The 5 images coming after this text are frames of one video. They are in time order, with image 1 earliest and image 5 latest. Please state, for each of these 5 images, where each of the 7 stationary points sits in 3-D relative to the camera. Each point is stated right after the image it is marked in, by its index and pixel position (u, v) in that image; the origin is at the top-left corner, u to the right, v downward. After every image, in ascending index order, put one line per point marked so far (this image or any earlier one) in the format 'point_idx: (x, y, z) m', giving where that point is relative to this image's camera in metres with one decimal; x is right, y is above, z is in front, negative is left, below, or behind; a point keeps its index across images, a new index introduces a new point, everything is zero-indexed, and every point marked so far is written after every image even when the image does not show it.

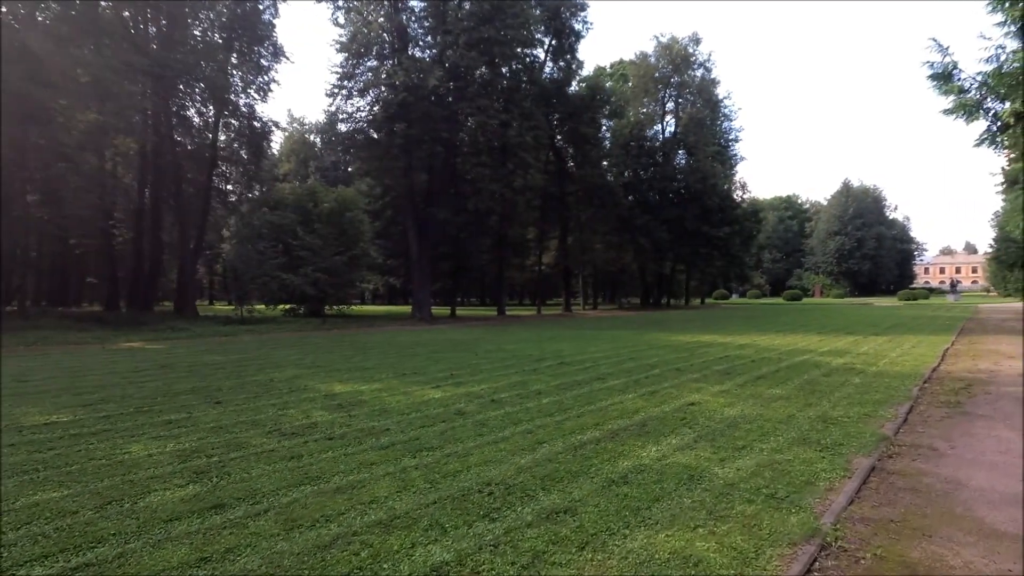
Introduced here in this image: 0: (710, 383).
0: (+3.1, -1.5, +8.3) m
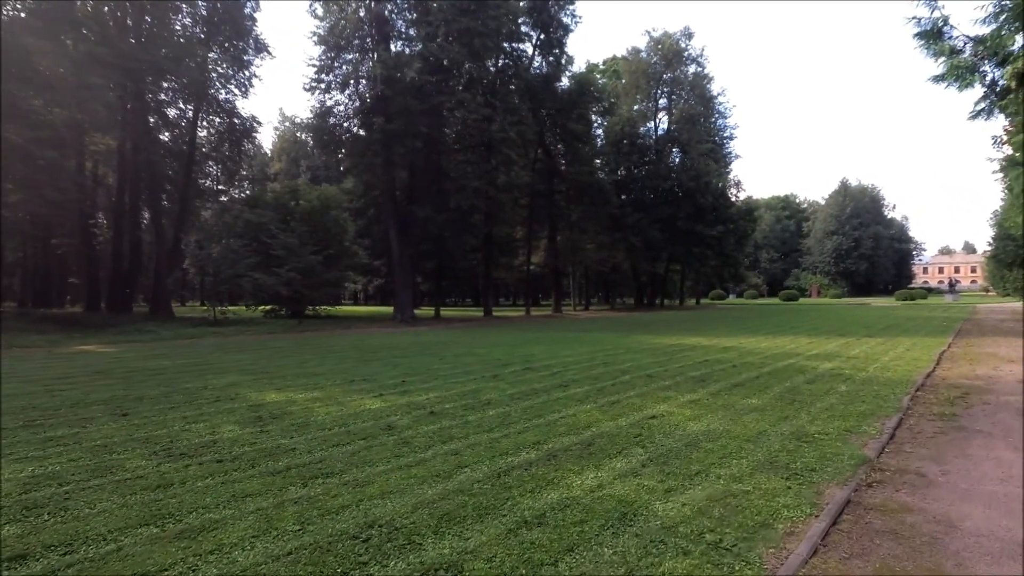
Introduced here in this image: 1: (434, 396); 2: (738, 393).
0: (+2.4, -1.5, +7.6) m
1: (-1.1, -1.5, +7.5) m
2: (+3.2, -1.5, +7.4) m
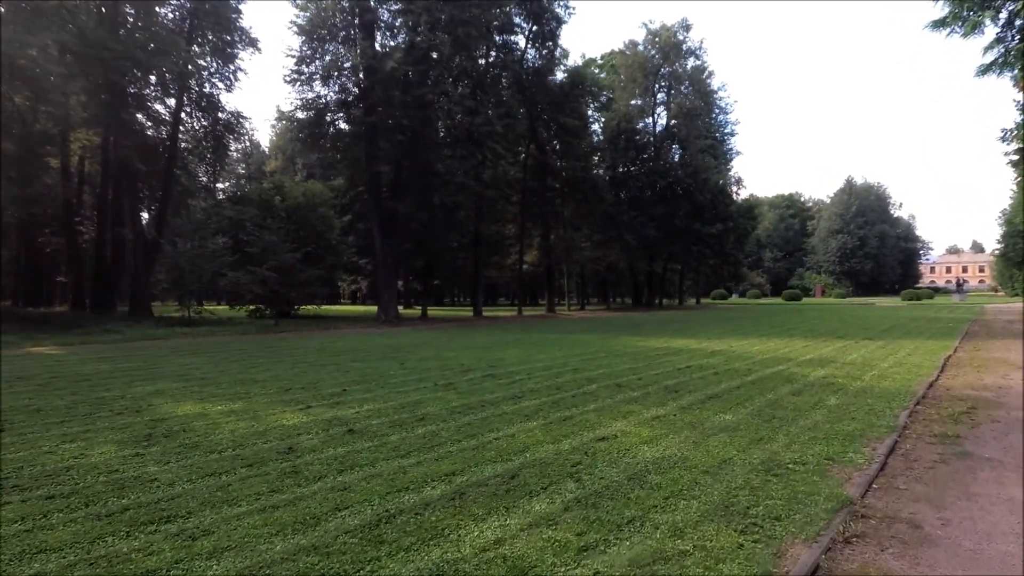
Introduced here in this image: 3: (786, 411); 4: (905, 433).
0: (+1.7, -1.5, +6.7) m
1: (-1.8, -1.5, +6.6) m
2: (+2.4, -1.5, +6.5) m
3: (+3.3, -1.5, +6.3) m
4: (+4.0, -1.5, +5.4) m
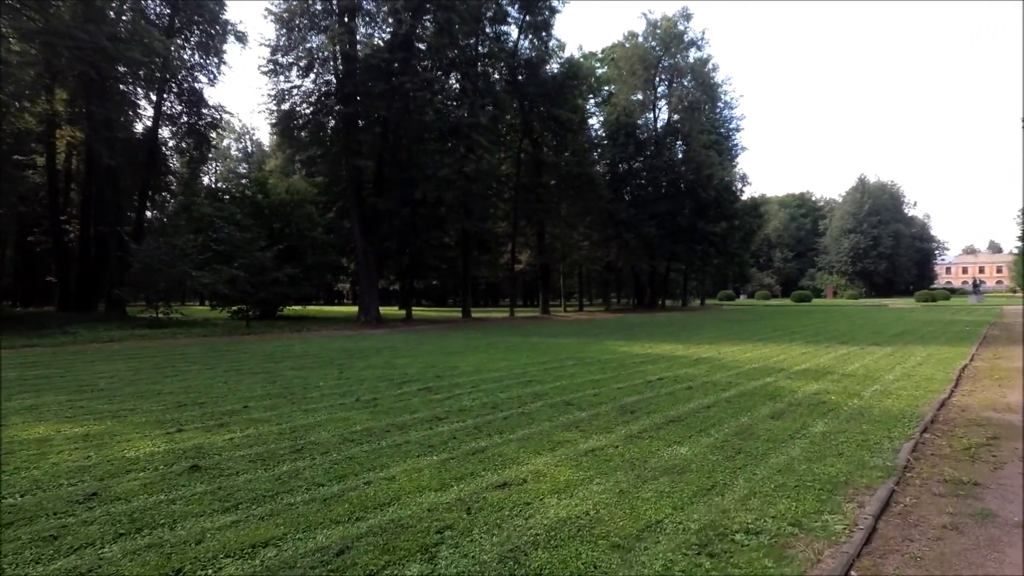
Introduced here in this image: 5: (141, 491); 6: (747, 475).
0: (+0.8, -1.5, +5.5) m
1: (-2.7, -1.5, +5.4) m
2: (+1.5, -1.5, +5.3) m
3: (+2.3, -1.5, +5.1) m
4: (+3.1, -1.5, +4.2) m
5: (-2.7, -1.5, +3.9) m
6: (+1.9, -1.5, +4.2) m
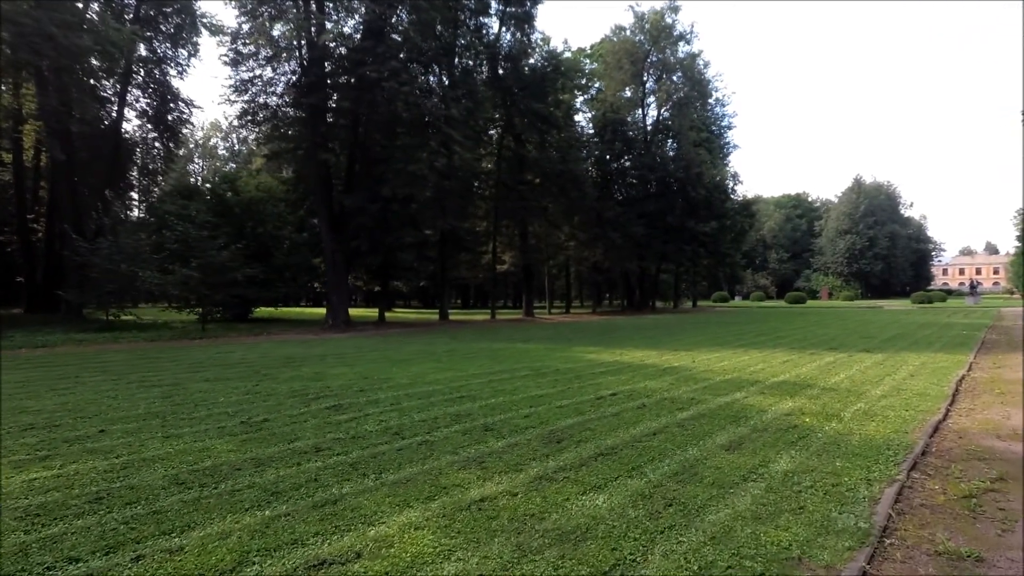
0: (-0.2, -1.5, +4.4) m
1: (-3.7, -1.5, +4.3) m
2: (+0.6, -1.5, +4.2) m
3: (+1.4, -1.5, +4.0) m
4: (+2.2, -1.5, +3.1) m
5: (-3.7, -1.5, +2.8) m
6: (+0.9, -1.5, +3.1) m
